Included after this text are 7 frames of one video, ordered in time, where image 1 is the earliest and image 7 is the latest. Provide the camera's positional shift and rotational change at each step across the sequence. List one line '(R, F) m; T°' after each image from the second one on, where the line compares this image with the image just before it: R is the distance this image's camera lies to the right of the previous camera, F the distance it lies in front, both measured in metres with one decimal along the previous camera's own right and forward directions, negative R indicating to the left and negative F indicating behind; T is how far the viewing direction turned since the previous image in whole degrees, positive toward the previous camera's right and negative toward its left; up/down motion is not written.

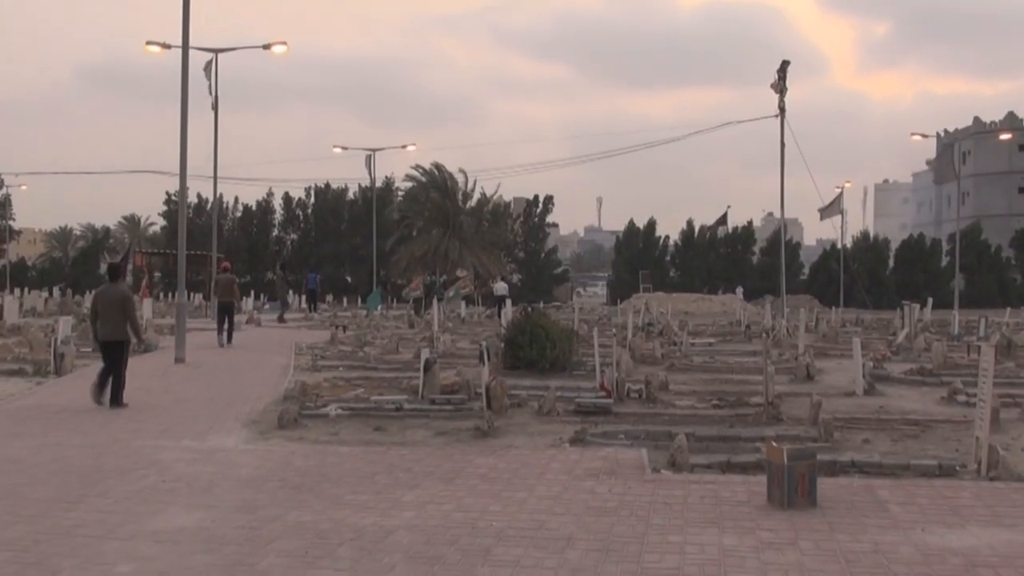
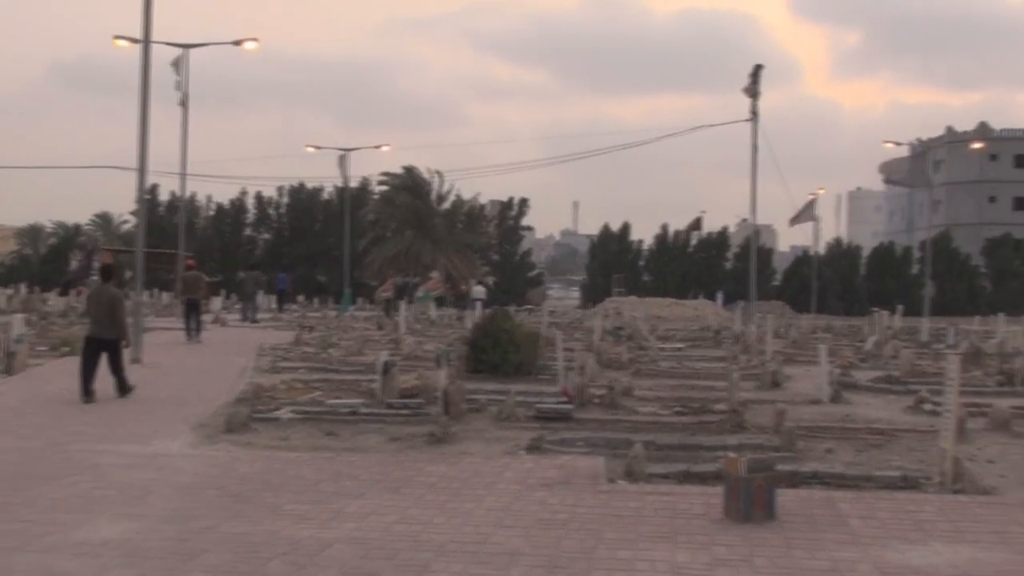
(+0.2, +0.3) m; +1°
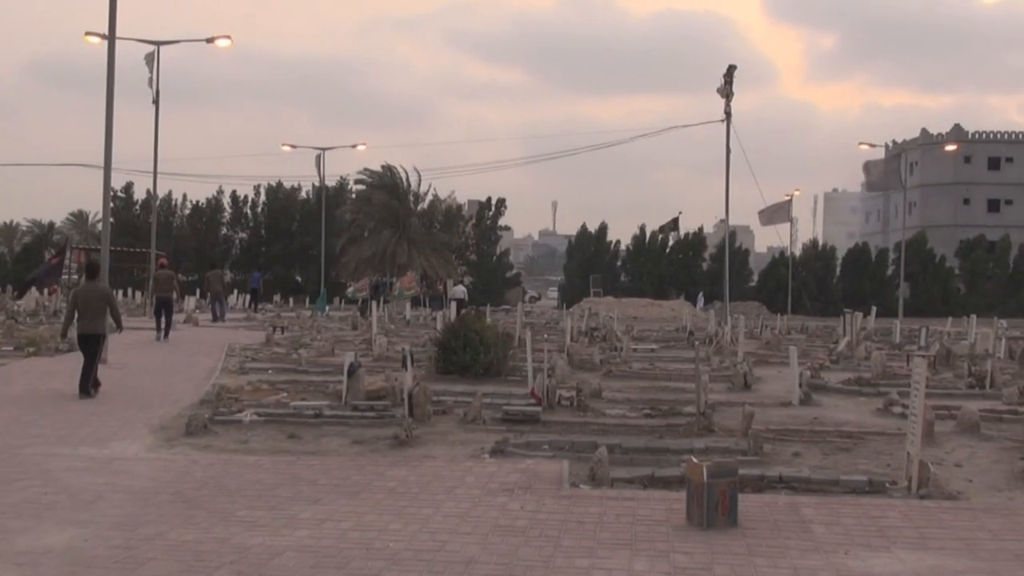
(+0.1, +0.2) m; +1°
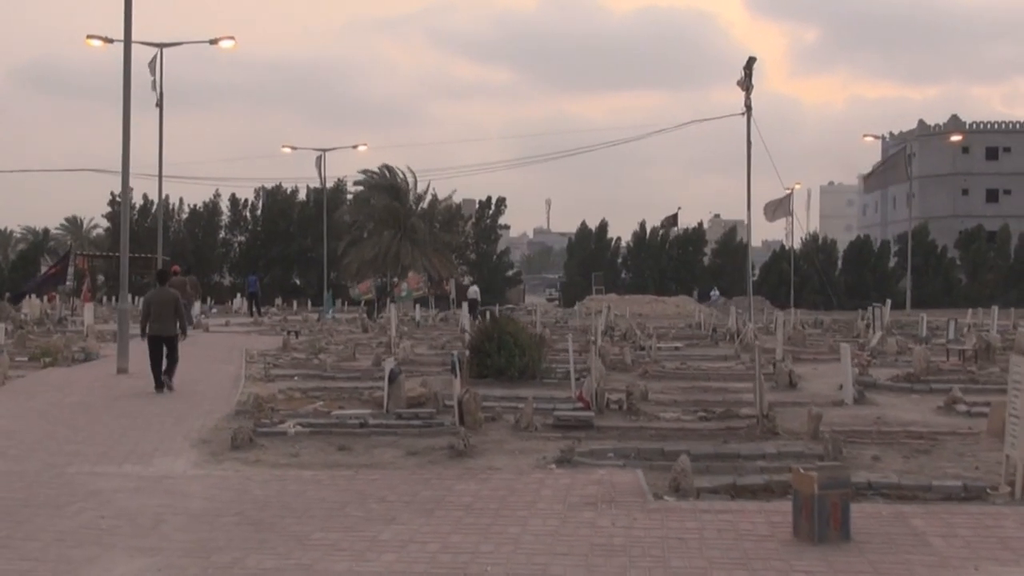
(-0.6, +0.5) m; 0°
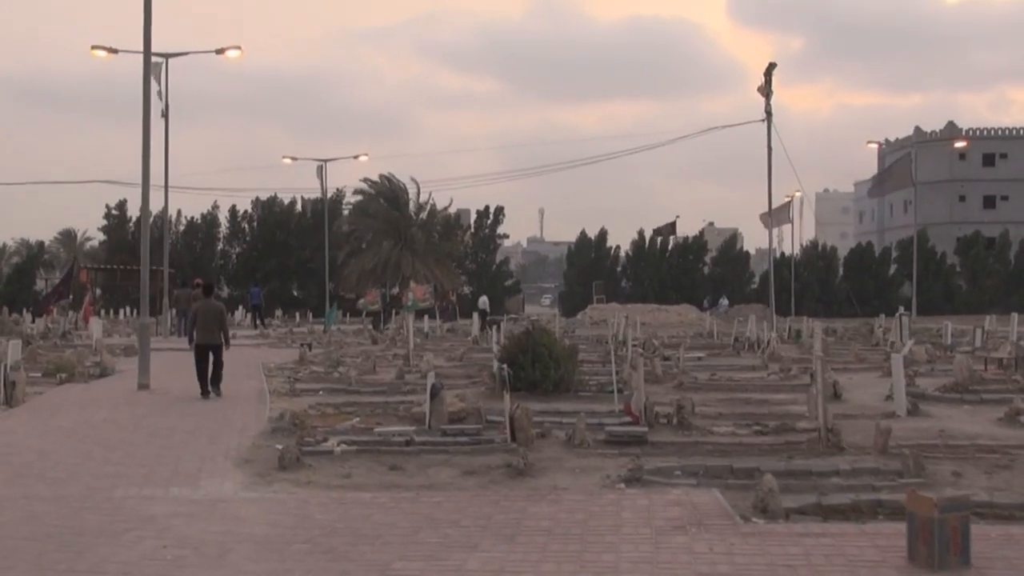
(-0.6, +0.4) m; 0°
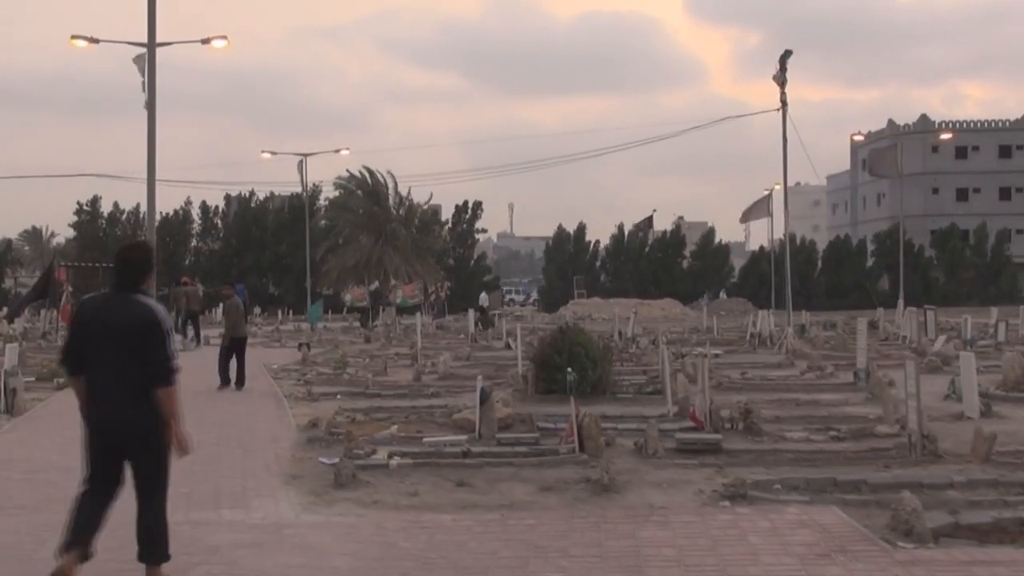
(-1.0, +0.9) m; +2°
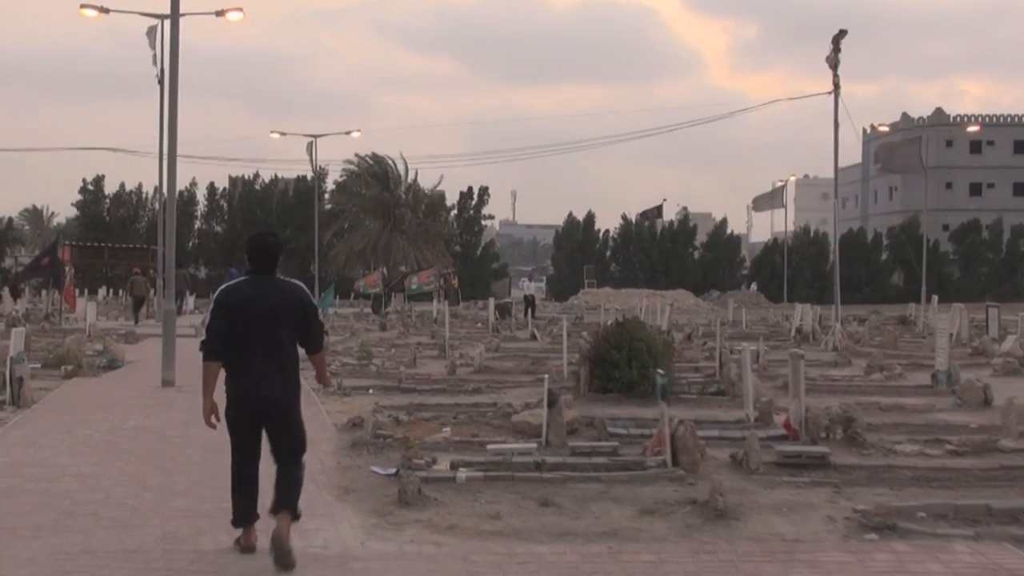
(-0.8, +1.4) m; 0°
